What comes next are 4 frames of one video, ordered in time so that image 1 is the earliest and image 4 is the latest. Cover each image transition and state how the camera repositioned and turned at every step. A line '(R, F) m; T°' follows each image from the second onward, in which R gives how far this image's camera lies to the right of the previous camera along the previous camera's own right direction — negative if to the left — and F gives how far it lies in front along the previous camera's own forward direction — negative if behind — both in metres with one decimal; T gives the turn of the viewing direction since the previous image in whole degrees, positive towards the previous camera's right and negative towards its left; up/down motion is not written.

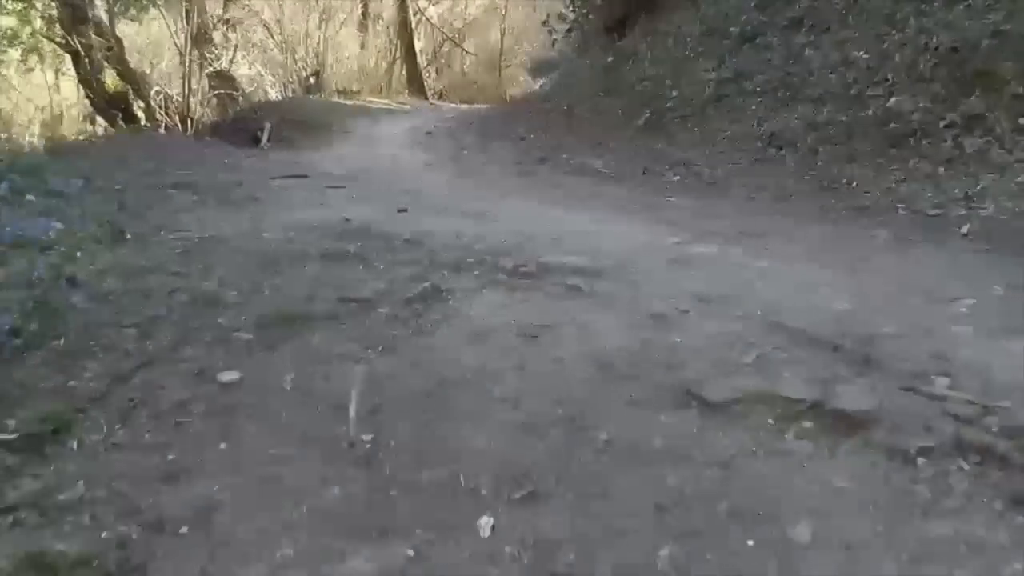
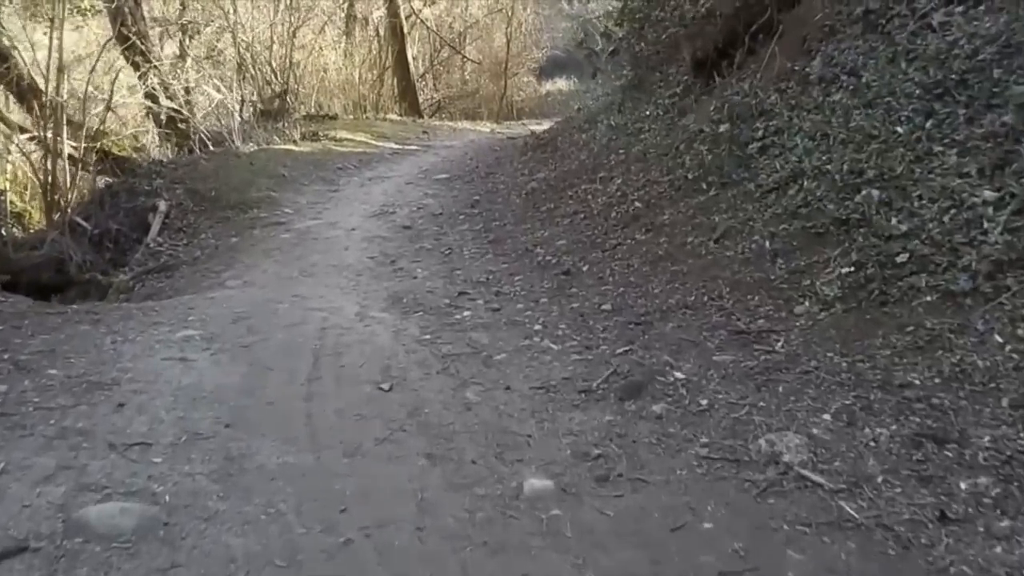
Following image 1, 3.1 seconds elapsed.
(-0.2, +4.8) m; 0°
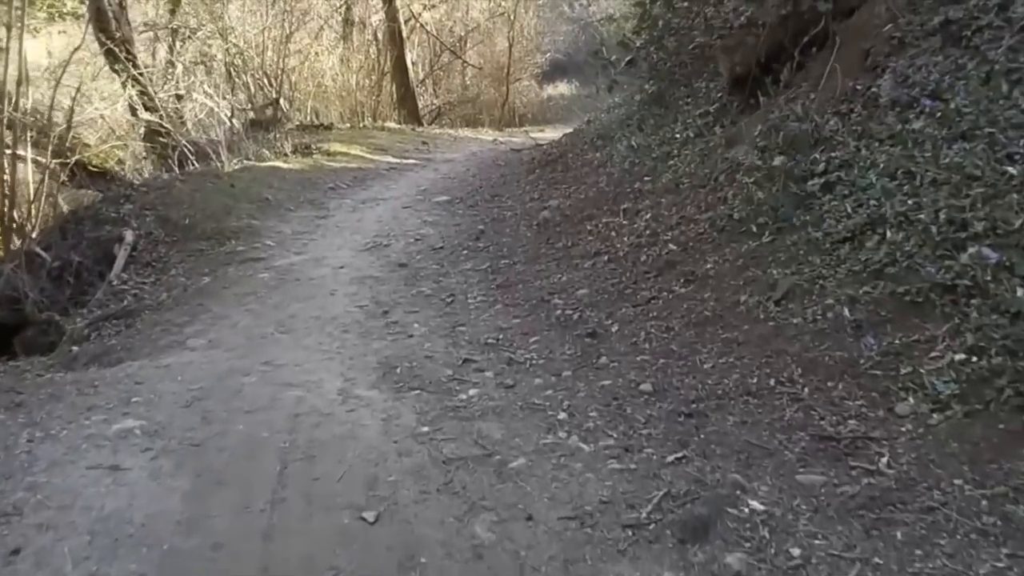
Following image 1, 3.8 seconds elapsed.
(-0.1, +1.0) m; 0°
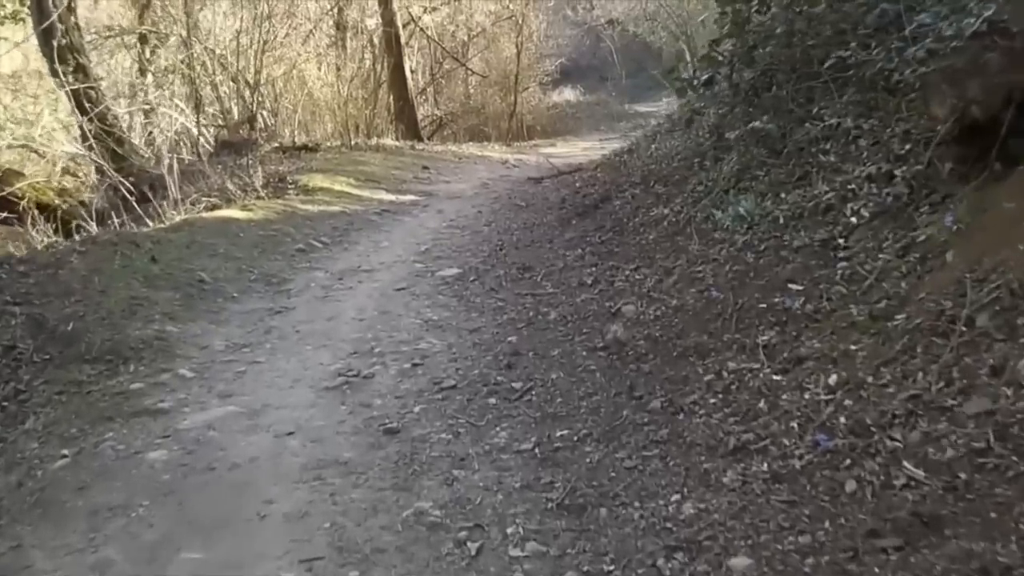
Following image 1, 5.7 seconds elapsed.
(-0.3, +2.8) m; 0°
